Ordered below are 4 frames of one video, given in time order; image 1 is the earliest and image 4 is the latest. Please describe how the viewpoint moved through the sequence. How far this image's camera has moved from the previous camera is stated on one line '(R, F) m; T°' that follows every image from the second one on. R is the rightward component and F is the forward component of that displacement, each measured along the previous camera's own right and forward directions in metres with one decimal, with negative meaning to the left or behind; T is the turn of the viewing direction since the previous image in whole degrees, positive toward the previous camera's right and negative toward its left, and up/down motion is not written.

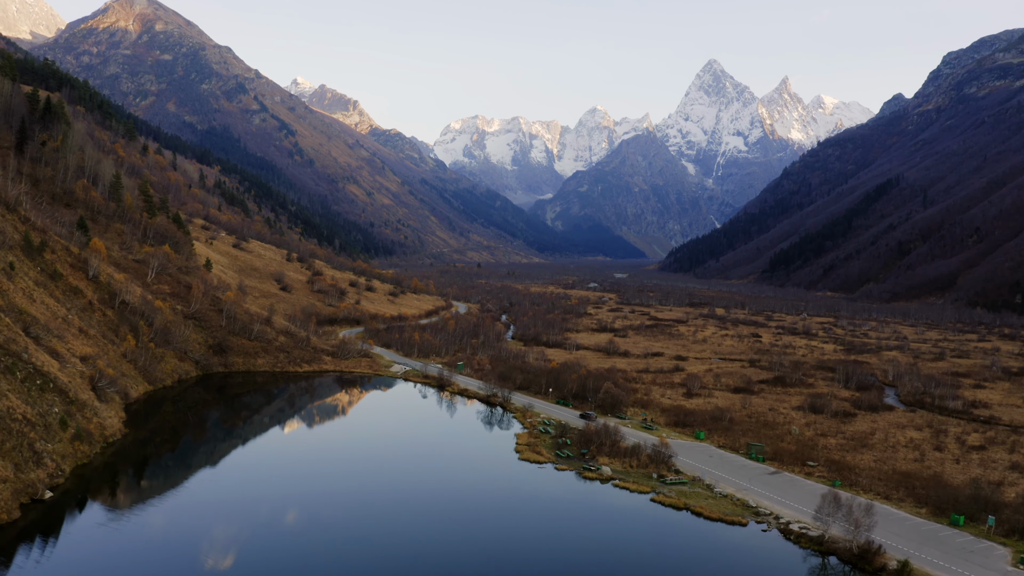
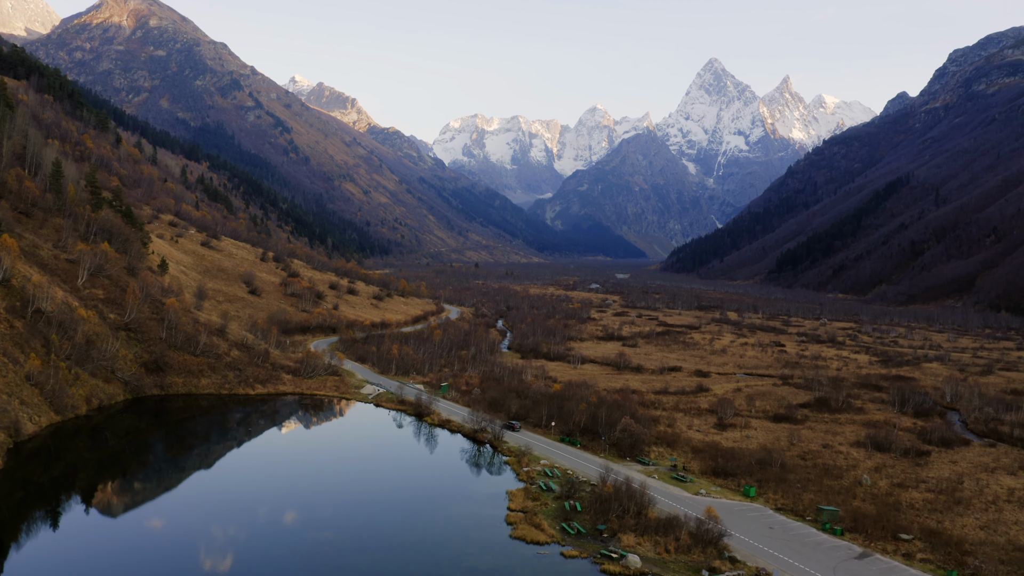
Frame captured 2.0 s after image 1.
(+0.6, +12.9) m; 0°
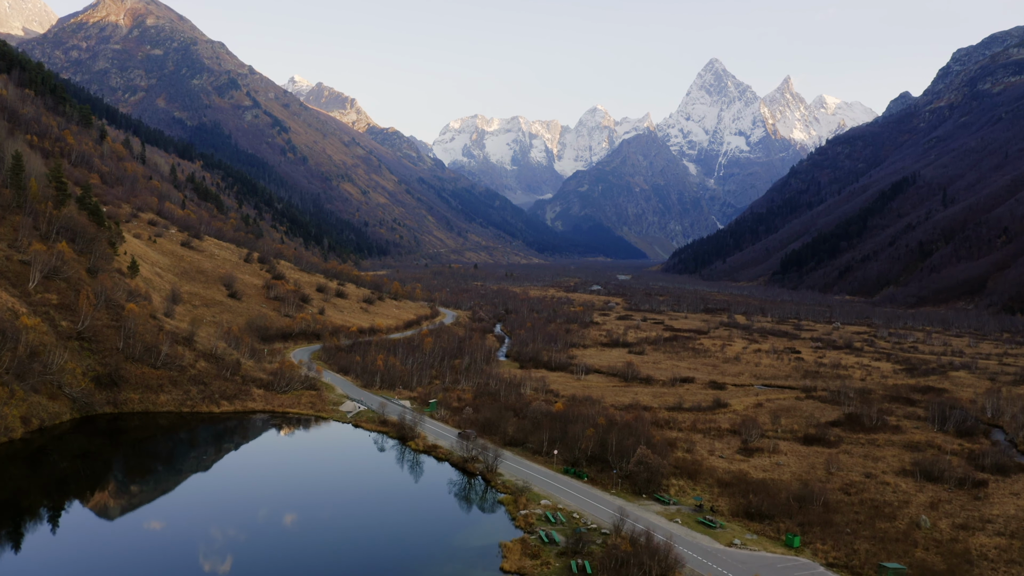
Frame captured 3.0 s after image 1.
(+0.3, +7.1) m; 0°
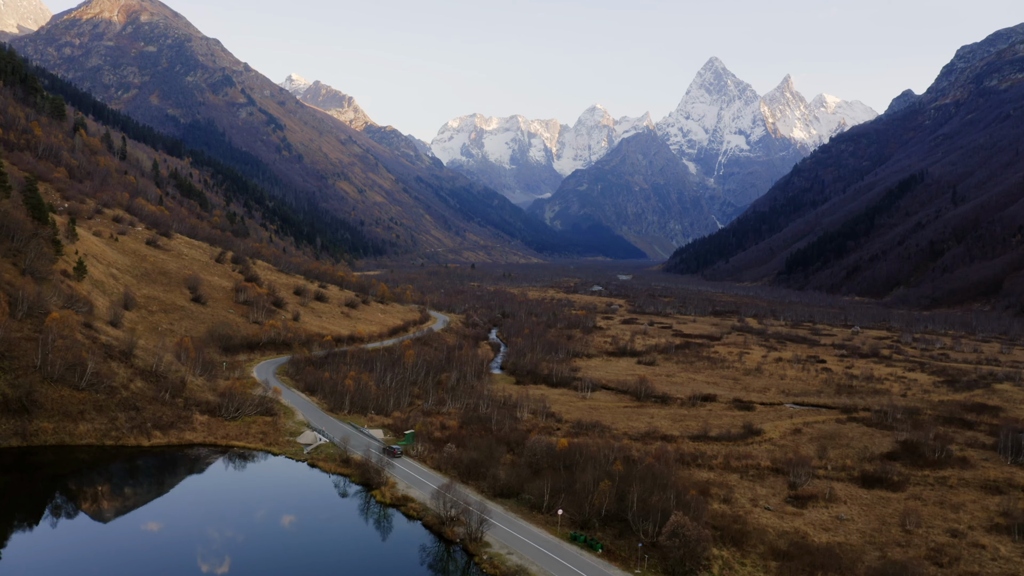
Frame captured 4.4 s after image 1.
(+0.4, +10.2) m; 0°
